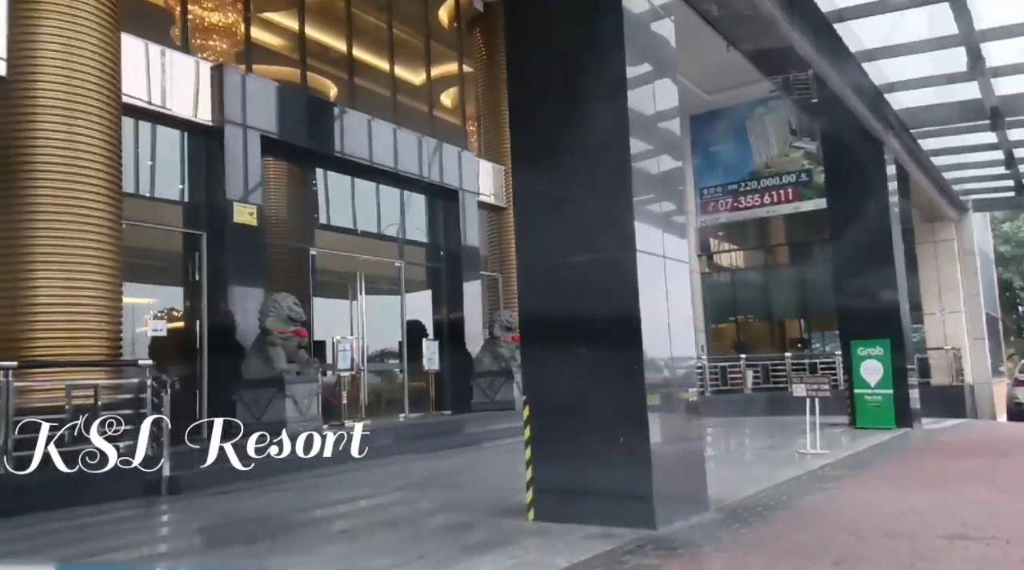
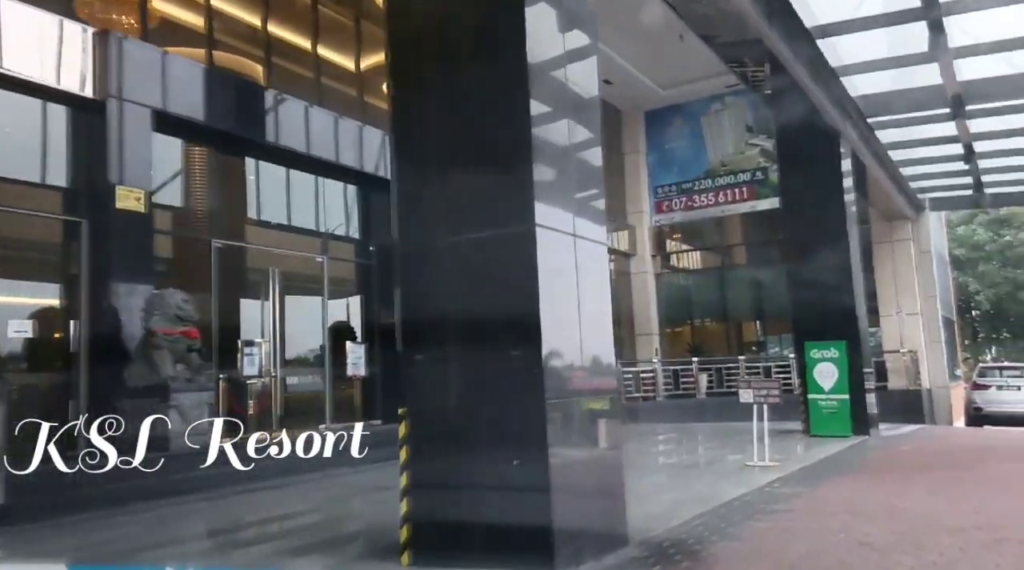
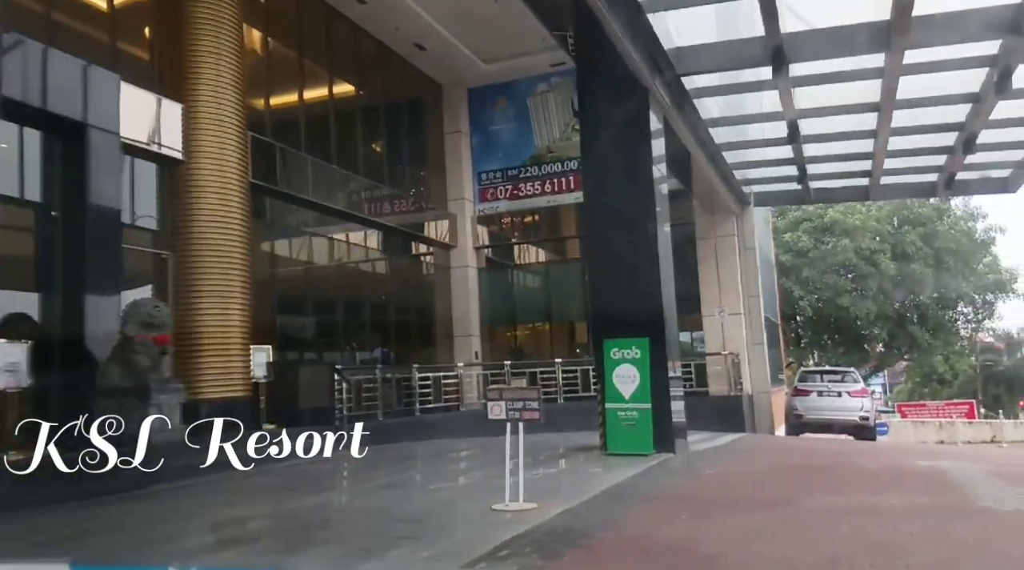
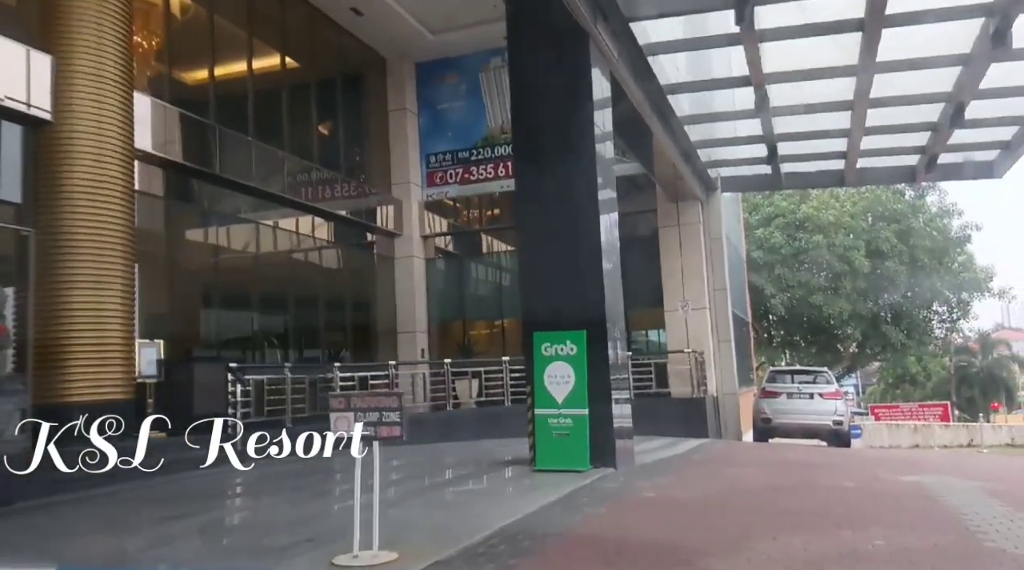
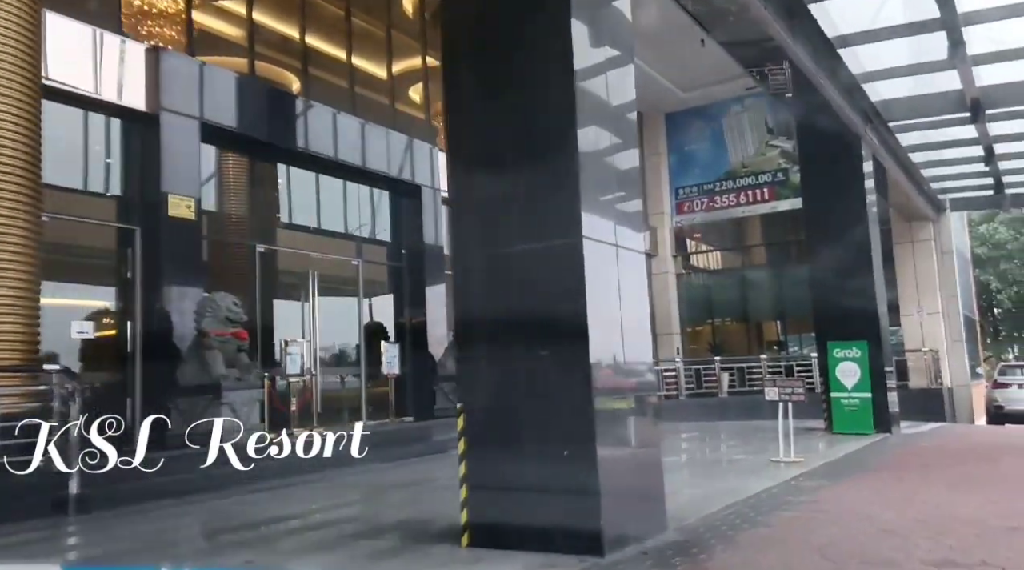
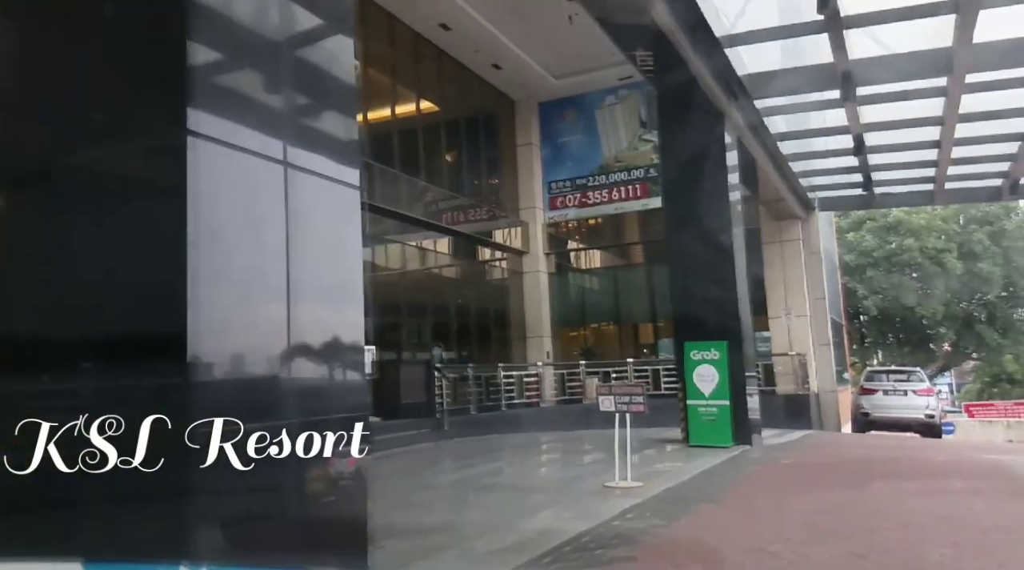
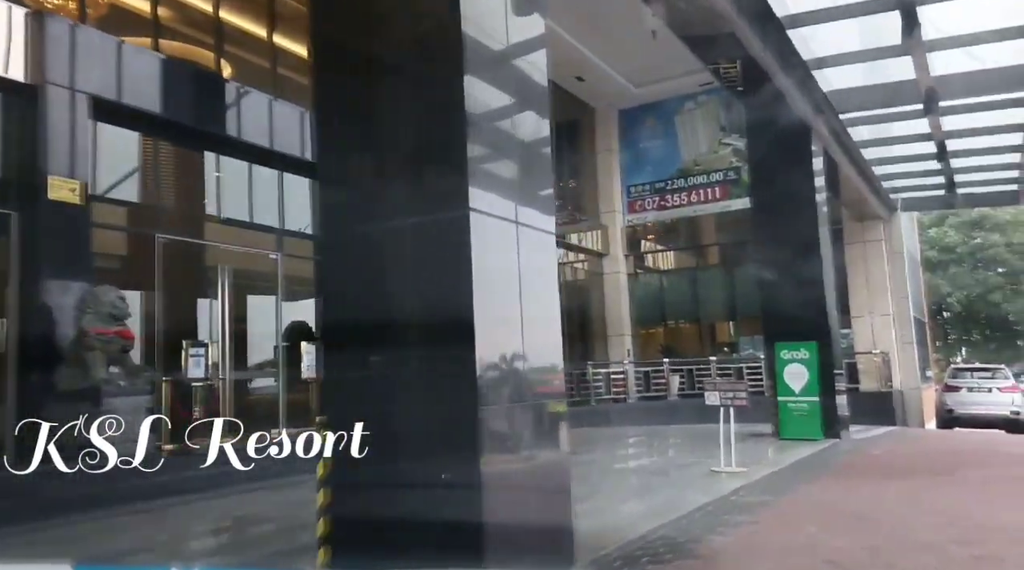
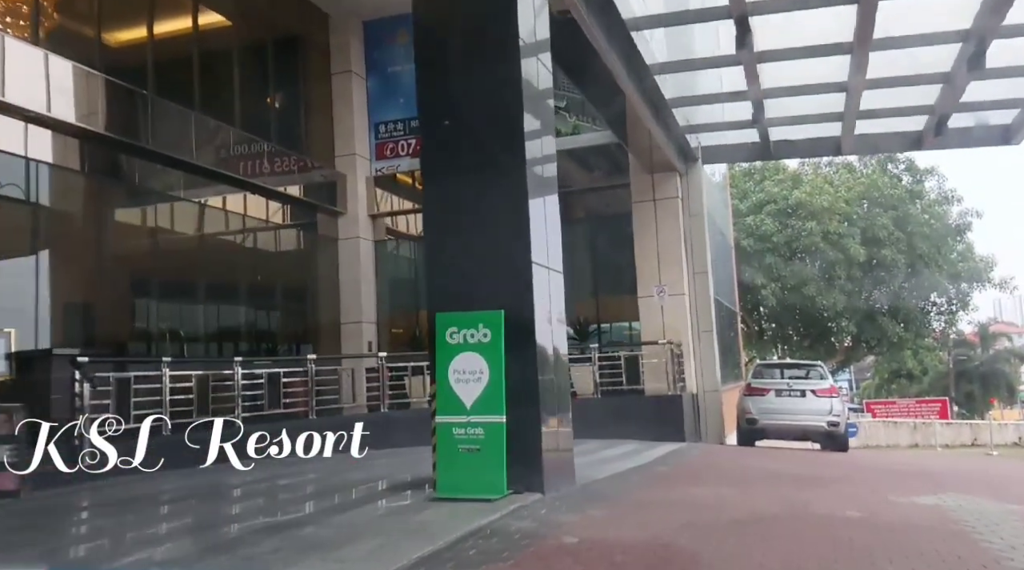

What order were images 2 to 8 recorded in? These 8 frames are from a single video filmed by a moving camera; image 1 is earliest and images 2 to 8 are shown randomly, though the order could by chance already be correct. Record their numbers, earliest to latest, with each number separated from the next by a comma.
5, 2, 7, 6, 3, 4, 8
